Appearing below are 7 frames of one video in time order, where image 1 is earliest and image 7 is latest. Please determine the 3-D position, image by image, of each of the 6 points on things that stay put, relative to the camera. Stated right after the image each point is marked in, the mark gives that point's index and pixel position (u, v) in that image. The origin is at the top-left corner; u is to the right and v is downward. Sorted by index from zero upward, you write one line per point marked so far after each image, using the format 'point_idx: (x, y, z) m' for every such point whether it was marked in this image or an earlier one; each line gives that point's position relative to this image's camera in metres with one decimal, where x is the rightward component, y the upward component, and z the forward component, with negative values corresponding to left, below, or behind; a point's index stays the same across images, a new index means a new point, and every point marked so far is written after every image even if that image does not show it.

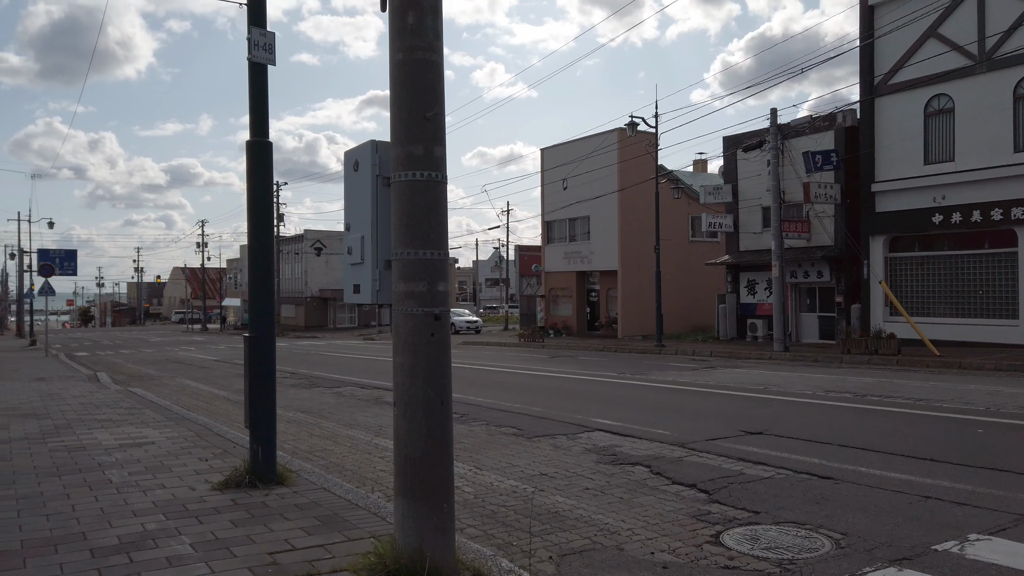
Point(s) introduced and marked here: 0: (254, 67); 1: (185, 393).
0: (-1.8, +1.6, +5.5) m
1: (-6.5, -2.0, +15.1) m
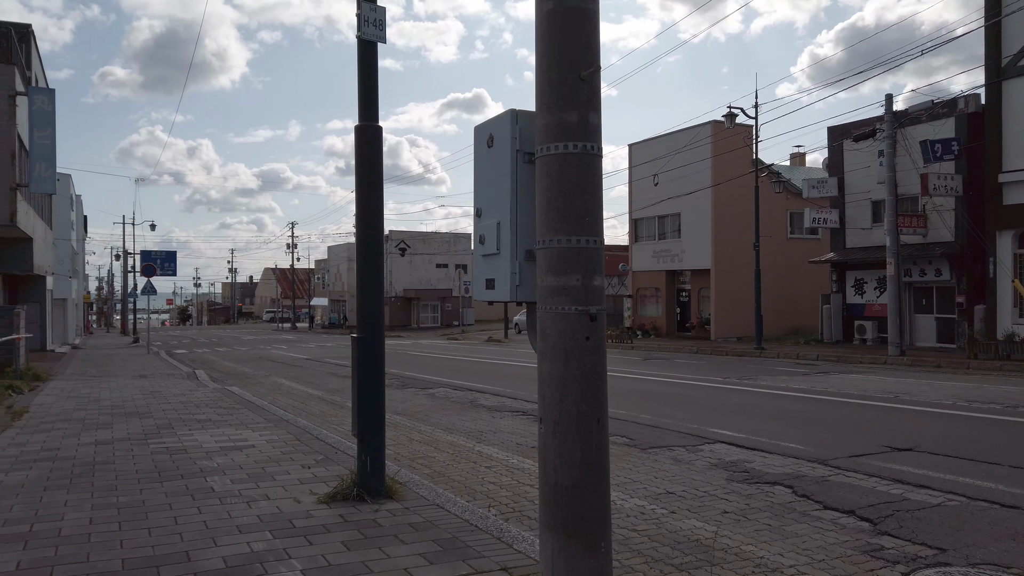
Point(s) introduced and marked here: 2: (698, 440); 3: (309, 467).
0: (-1.0, +1.6, +5.1) m
1: (-4.6, -2.0, +15.1) m
2: (+1.9, -1.6, +7.9) m
3: (-1.6, -1.4, +6.1) m
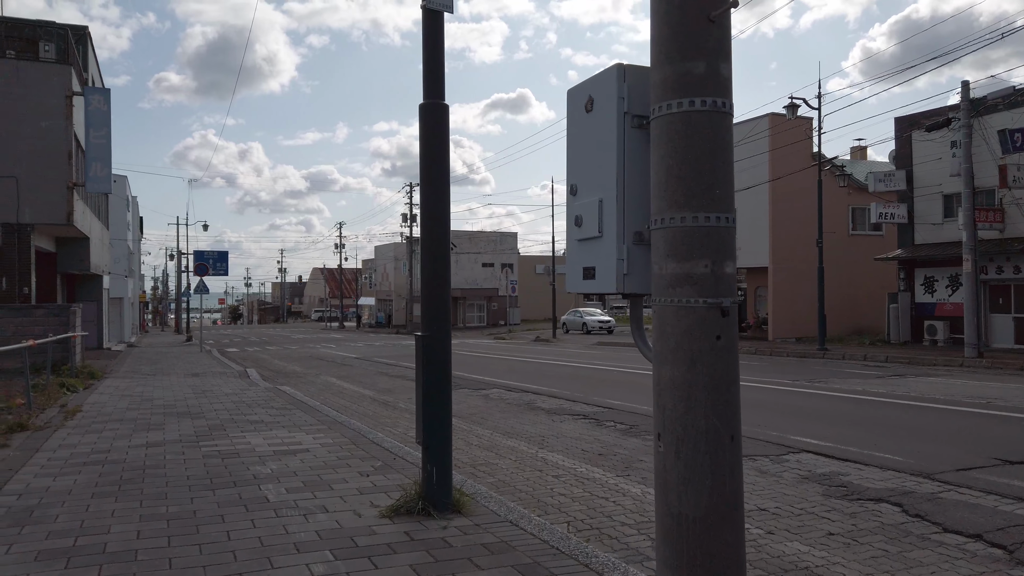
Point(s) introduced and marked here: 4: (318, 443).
0: (-0.5, +1.6, +4.6) m
1: (-3.5, -2.0, +14.9) m
2: (+2.5, -1.5, +7.2) m
3: (-1.1, -1.4, +5.7) m
4: (-1.9, -1.5, +7.4) m
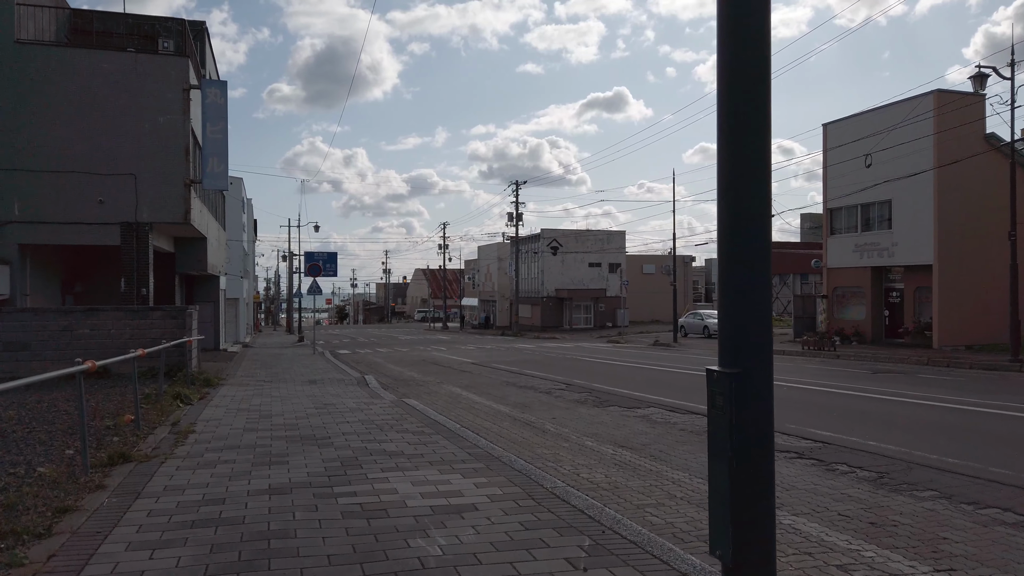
0: (+0.8, +1.6, +2.7) m
1: (-0.9, -2.0, +13.2) m
2: (+4.1, -1.5, +4.9) m
3: (+0.4, -1.4, +3.9) m
4: (-0.2, -1.5, +5.6) m
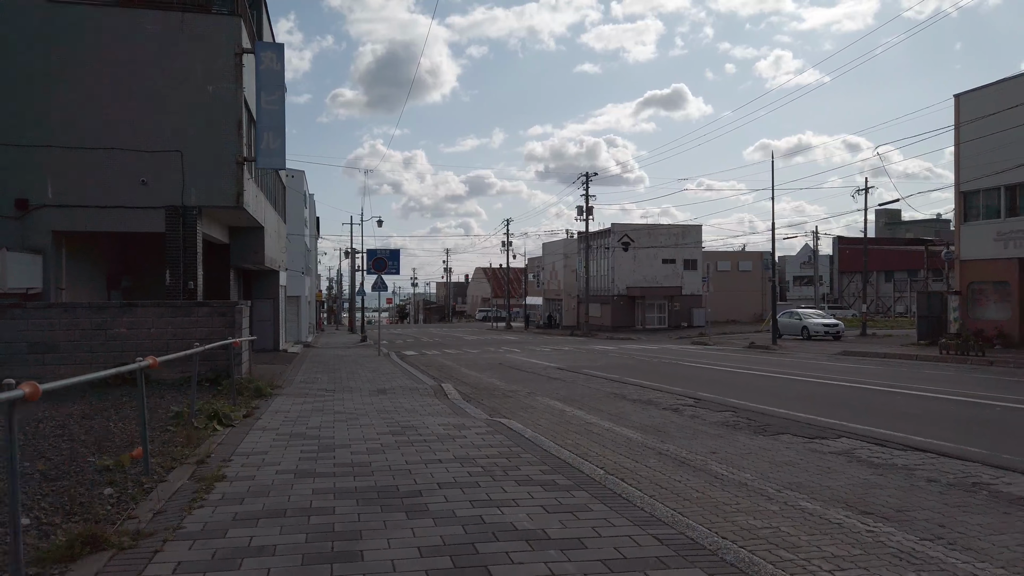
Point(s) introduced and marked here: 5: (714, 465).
0: (+1.7, +1.8, -0.3) m
1: (+0.8, -1.9, +10.3) m
2: (+5.2, -1.4, +1.6) m
3: (+1.3, -1.3, +0.9) m
4: (+0.9, -1.4, +2.7) m
5: (+2.0, -1.7, +7.5) m
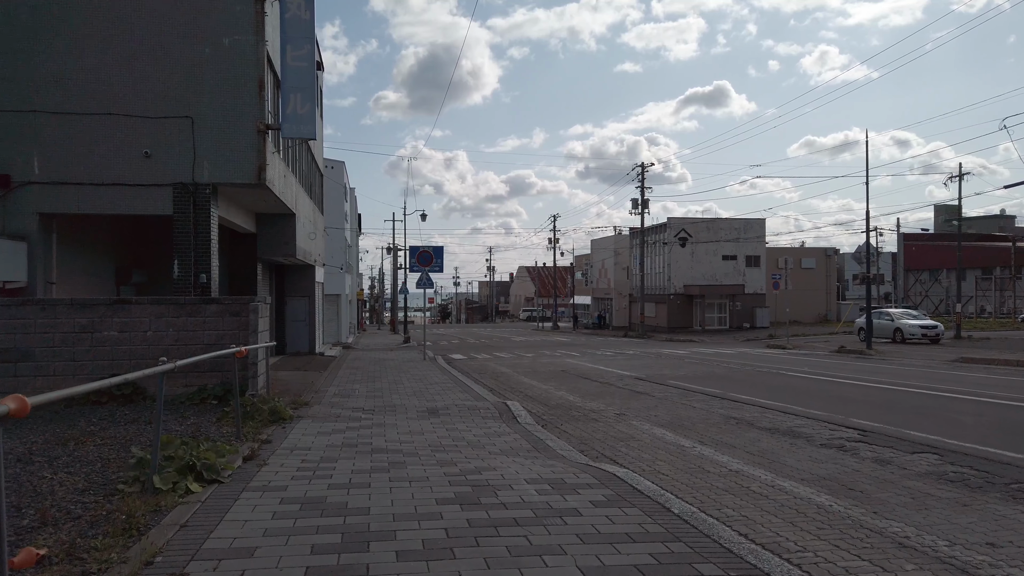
0: (+2.2, +1.9, -3.6) m
1: (+1.8, -1.8, +7.1) m
2: (+5.8, -1.3, -1.8) m
3: (+1.9, -1.2, -2.4) m
4: (+1.6, -1.3, -0.6) m
5: (+2.9, -1.6, +4.2) m
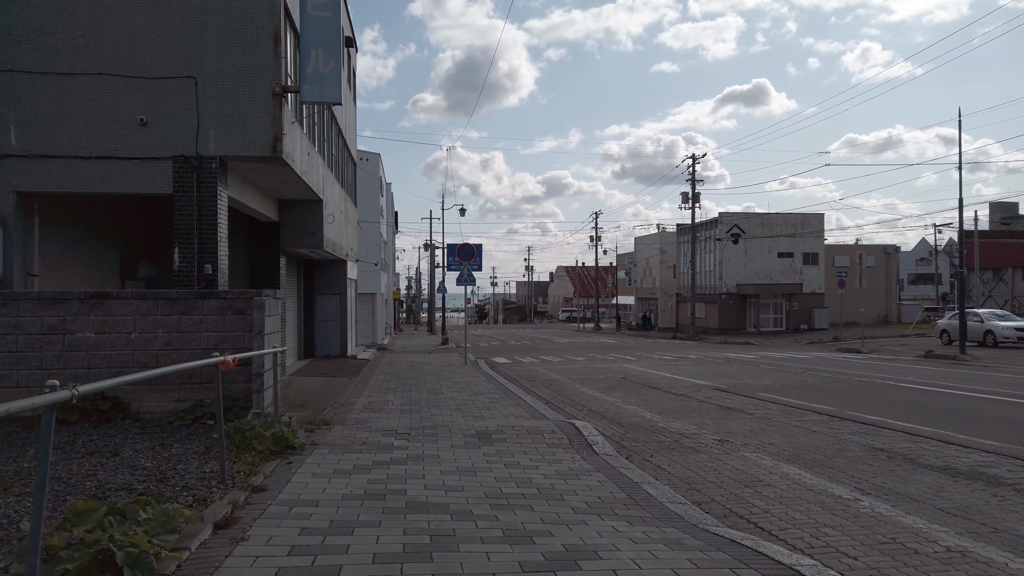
0: (+2.3, +2.0, -6.1) m
1: (+2.5, -1.6, +4.5) m
2: (+6.0, -1.2, -4.5) m
3: (+2.1, -1.0, -4.9) m
4: (+1.8, -1.1, -3.1) m
5: (+3.4, -1.5, +1.6) m
